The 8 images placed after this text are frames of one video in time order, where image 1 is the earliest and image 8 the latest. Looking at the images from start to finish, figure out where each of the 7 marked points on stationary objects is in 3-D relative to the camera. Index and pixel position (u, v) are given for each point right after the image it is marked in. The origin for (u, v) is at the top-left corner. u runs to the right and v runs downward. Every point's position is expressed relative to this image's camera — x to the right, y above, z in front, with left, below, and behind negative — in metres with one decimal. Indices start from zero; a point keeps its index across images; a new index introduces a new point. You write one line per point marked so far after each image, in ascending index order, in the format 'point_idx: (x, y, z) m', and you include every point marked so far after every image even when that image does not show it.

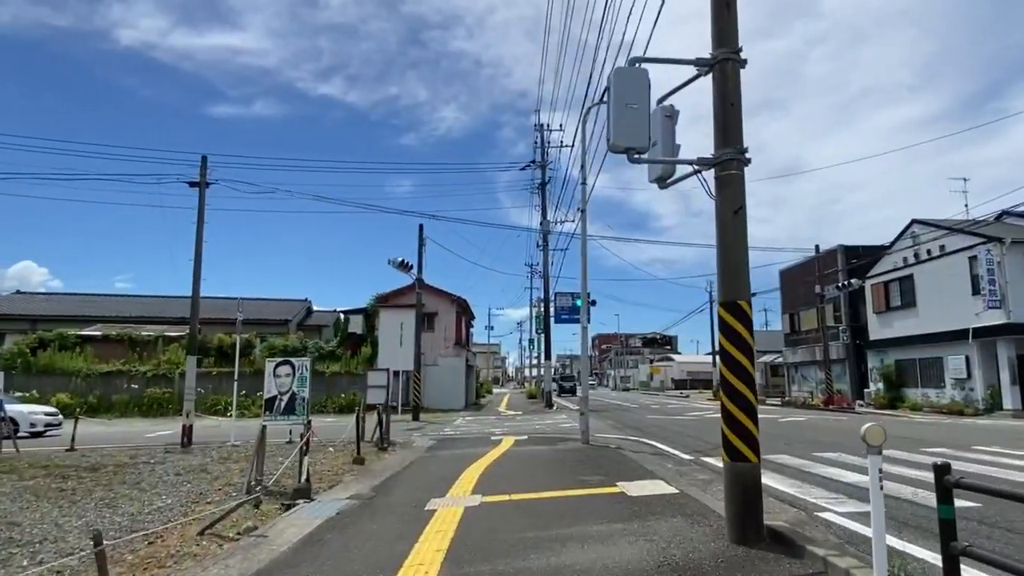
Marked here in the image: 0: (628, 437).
0: (+2.7, -3.6, +16.5) m
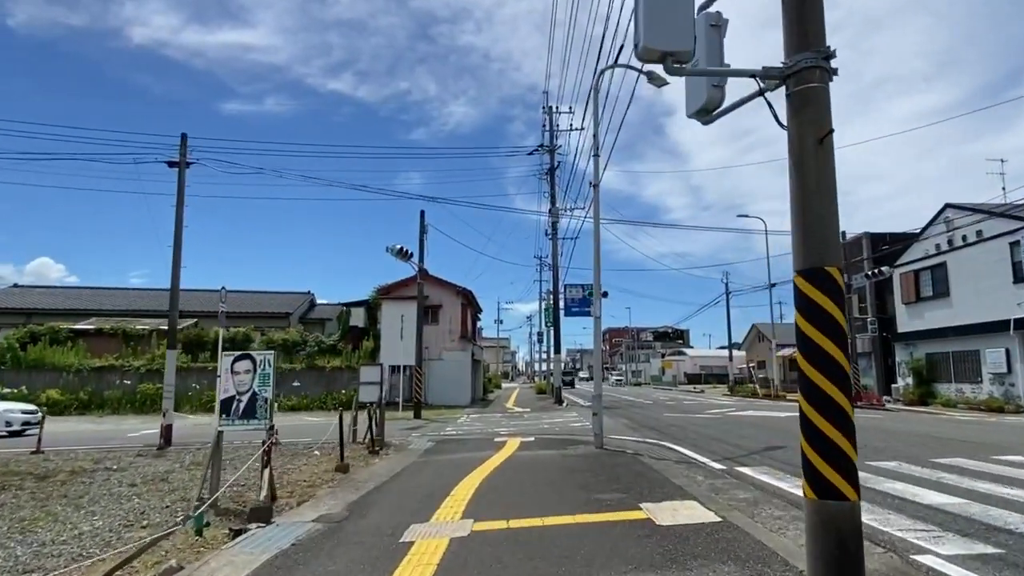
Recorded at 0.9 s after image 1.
0: (+2.9, -3.3, +14.7) m
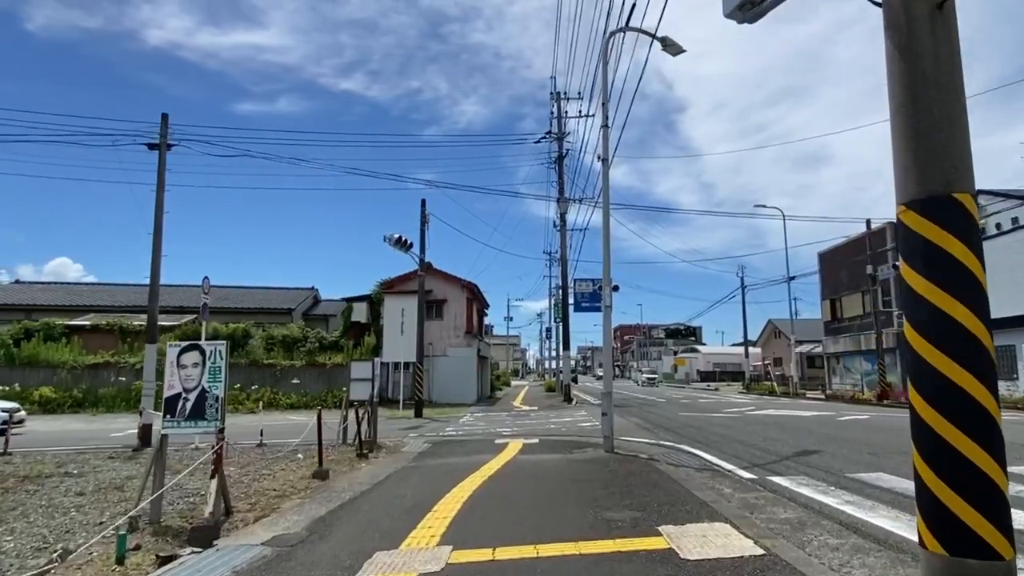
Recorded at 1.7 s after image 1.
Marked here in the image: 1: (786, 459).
0: (+2.9, -3.0, +13.3) m
1: (+4.2, -2.7, +10.6) m
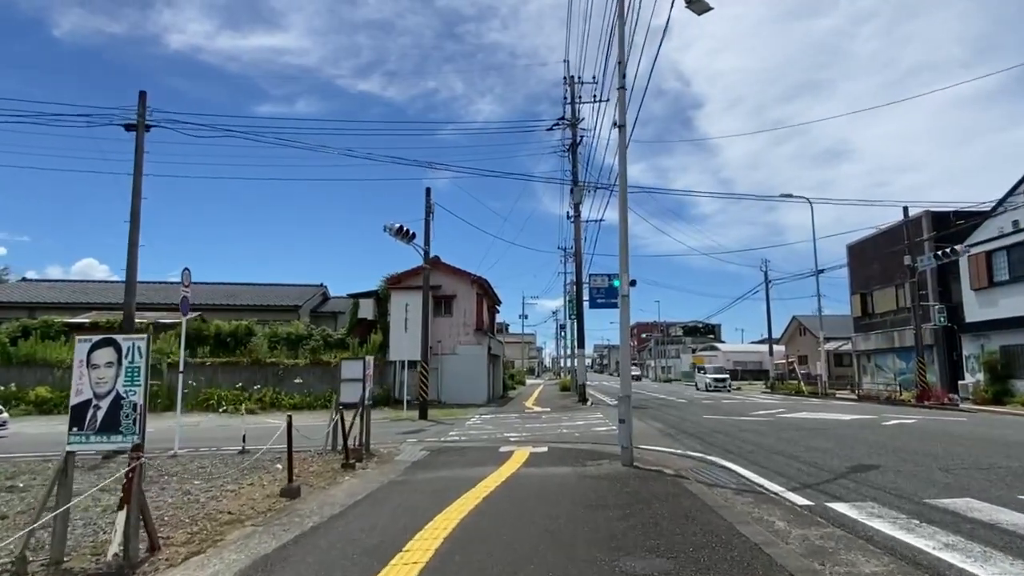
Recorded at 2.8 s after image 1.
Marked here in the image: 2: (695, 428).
0: (+2.9, -2.8, +11.6) m
1: (+4.2, -2.4, +8.9) m
2: (+4.6, -3.5, +17.5) m
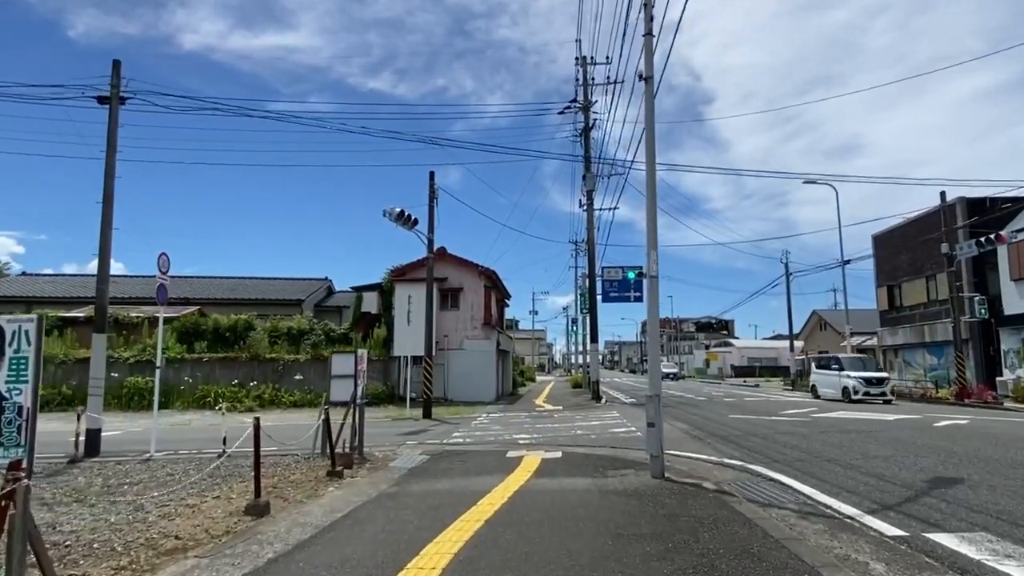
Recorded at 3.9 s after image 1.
0: (+3.1, -2.5, +10.0) m
1: (+4.3, -2.2, +7.2) m
2: (+4.9, -3.2, +15.8) m
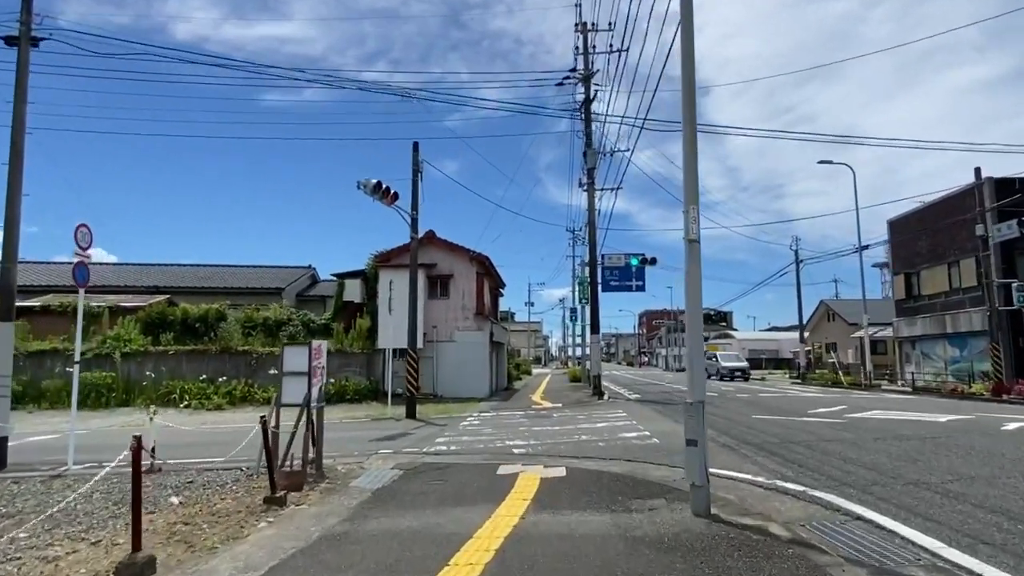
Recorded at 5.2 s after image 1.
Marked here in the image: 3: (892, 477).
0: (+3.0, -2.2, +7.6) m
1: (+4.3, -1.9, +4.8) m
2: (+4.7, -2.9, +13.4) m
3: (+4.7, -2.3, +8.6) m
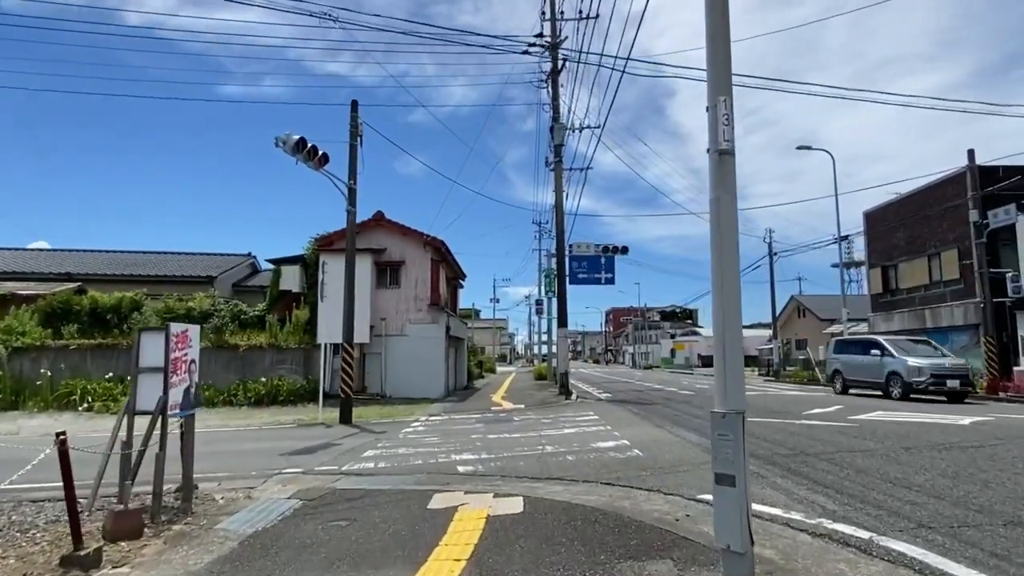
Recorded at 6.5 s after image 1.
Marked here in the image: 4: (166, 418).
0: (+2.4, -1.8, +5.0) m
1: (+3.8, -1.5, +2.3) m
2: (+3.9, -2.5, +11.0) m
3: (+4.1, -1.9, +6.1) m
4: (-3.7, -1.5, +7.6) m
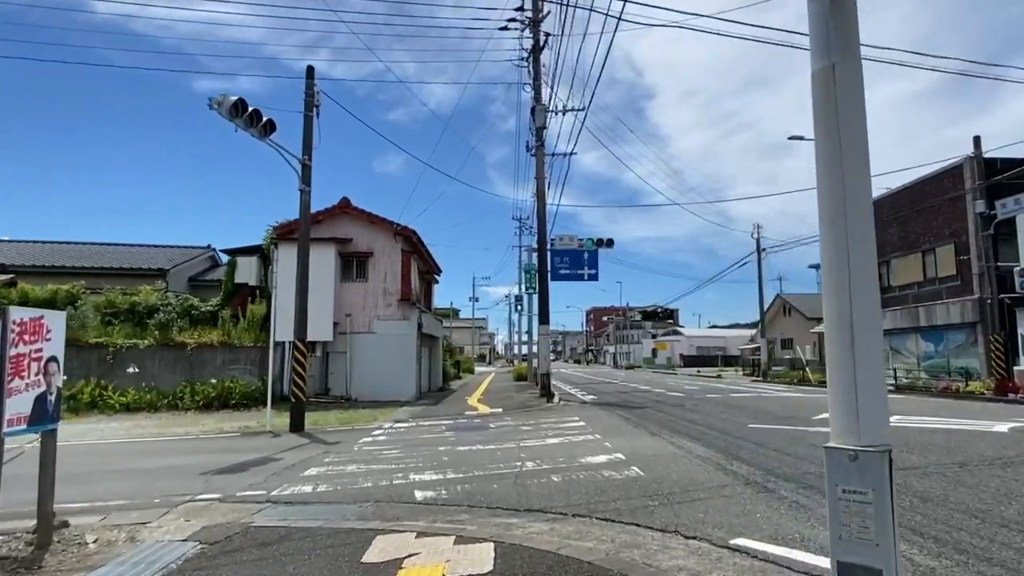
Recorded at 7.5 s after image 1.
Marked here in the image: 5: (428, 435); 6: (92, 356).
0: (+2.2, -1.6, +3.2) m
1: (+3.7, -1.3, +0.5) m
2: (+3.5, -2.3, +9.2) m
3: (+3.9, -1.7, +4.3) m
4: (-3.9, -1.3, +5.6) m
5: (-1.5, -2.8, +13.3) m
6: (-12.6, -2.0, +20.8) m
